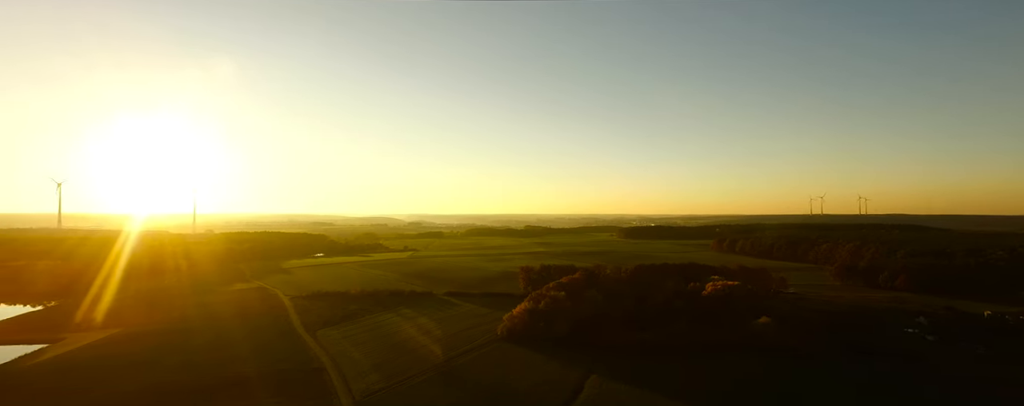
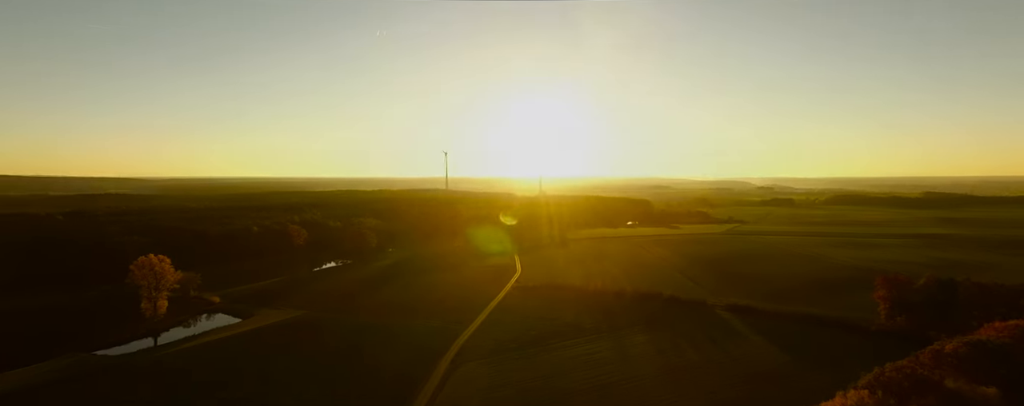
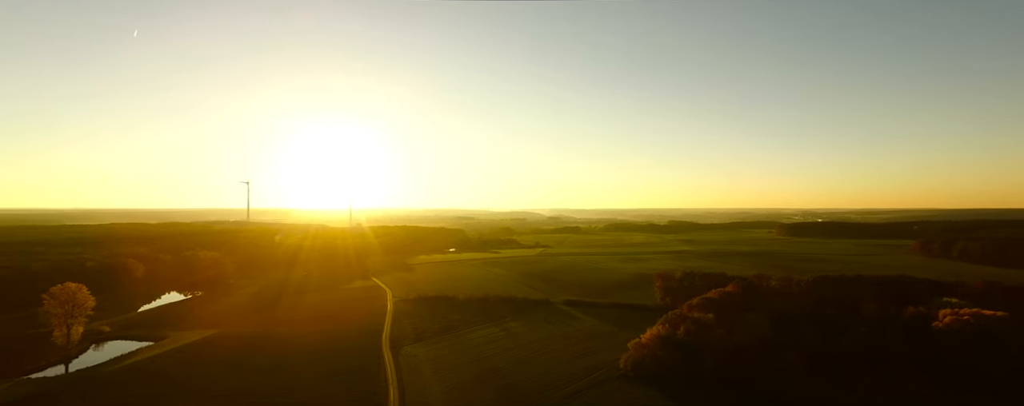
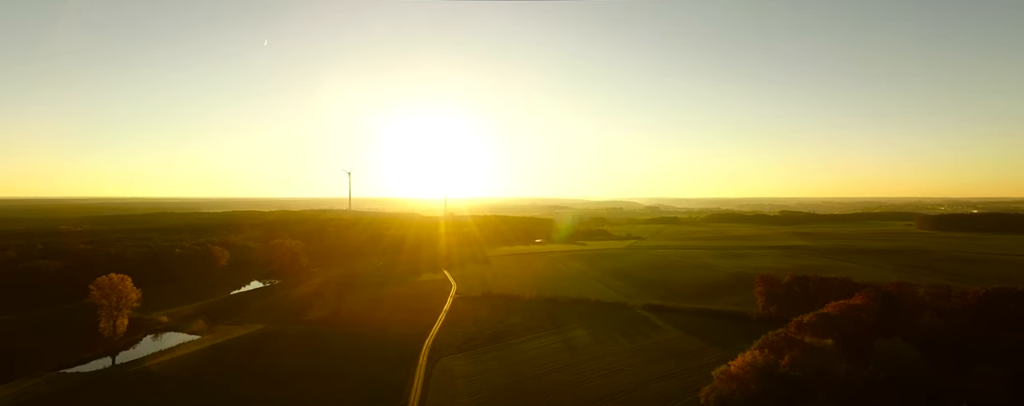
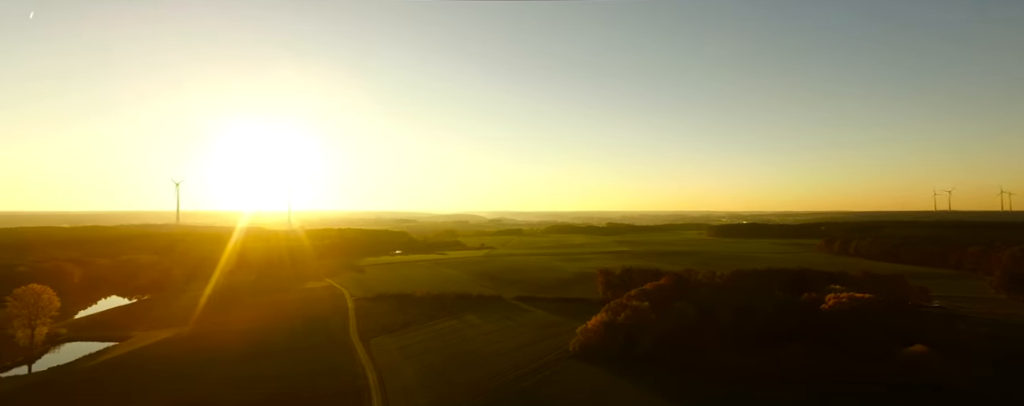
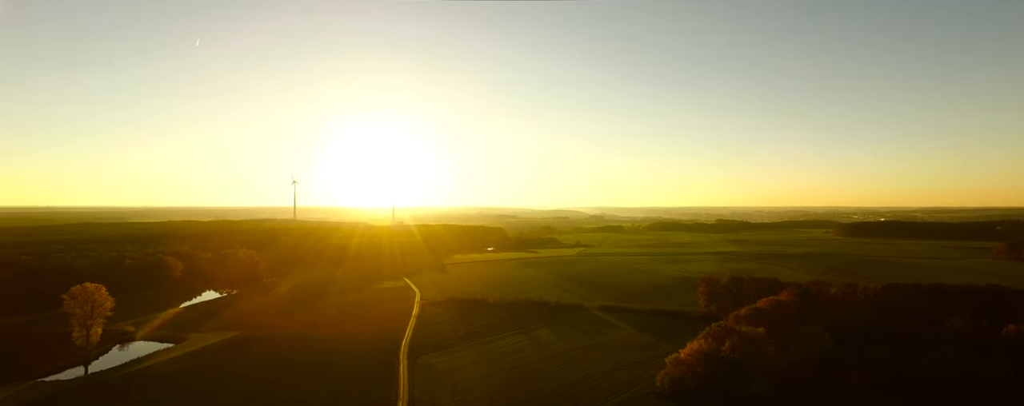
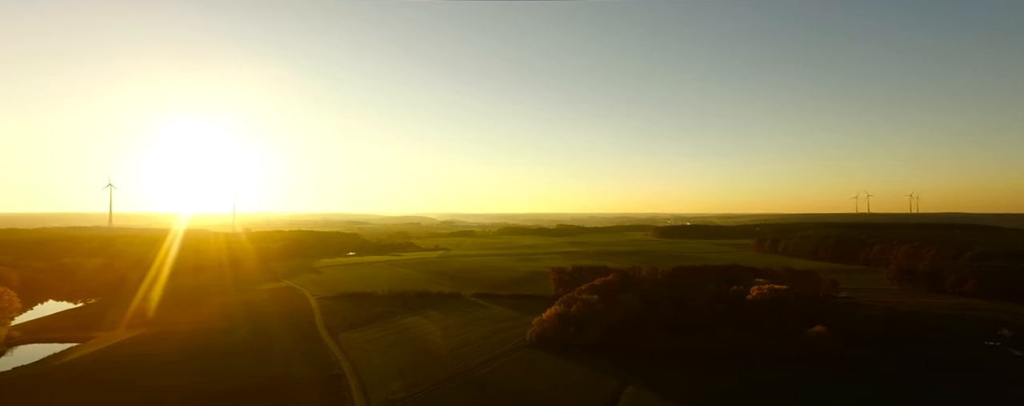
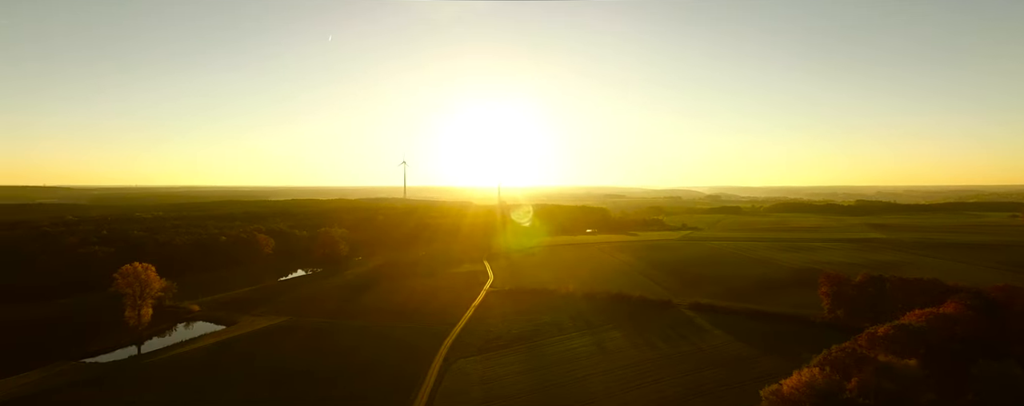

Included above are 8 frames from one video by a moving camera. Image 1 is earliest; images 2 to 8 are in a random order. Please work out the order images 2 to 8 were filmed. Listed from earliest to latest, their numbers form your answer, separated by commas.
7, 5, 3, 6, 4, 8, 2
